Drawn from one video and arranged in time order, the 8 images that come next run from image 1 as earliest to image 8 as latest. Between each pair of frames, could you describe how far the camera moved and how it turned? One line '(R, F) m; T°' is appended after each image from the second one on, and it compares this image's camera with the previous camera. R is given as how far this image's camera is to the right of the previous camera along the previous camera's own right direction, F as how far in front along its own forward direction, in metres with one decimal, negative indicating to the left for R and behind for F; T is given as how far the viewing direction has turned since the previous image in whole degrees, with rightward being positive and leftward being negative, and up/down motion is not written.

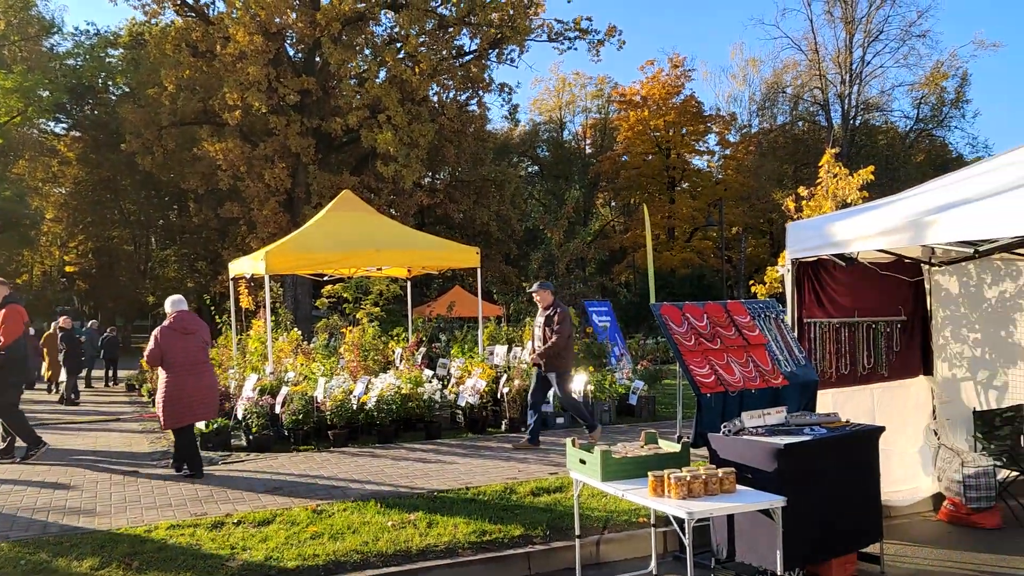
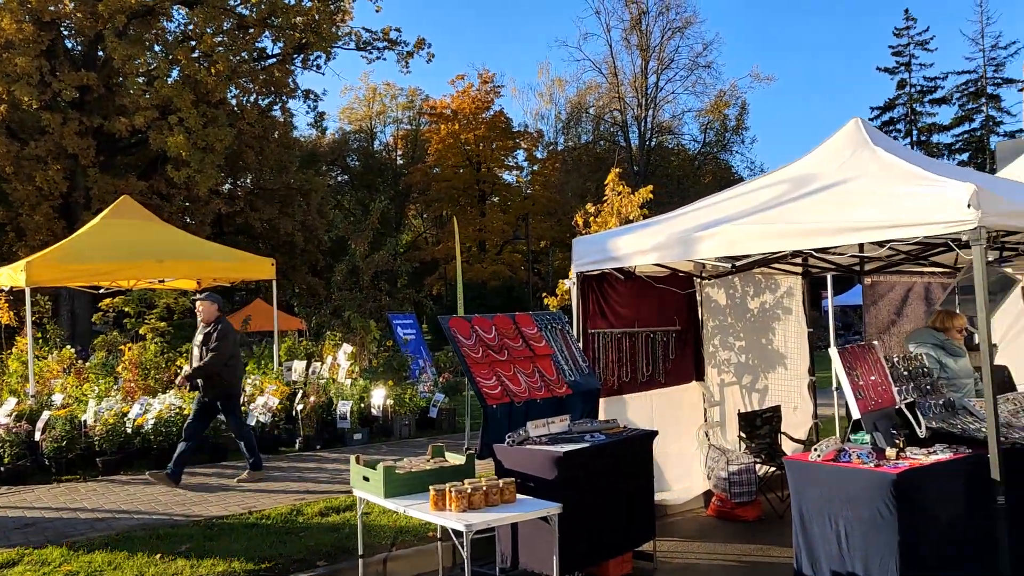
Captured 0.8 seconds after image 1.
(+0.2, 0.0) m; +13°
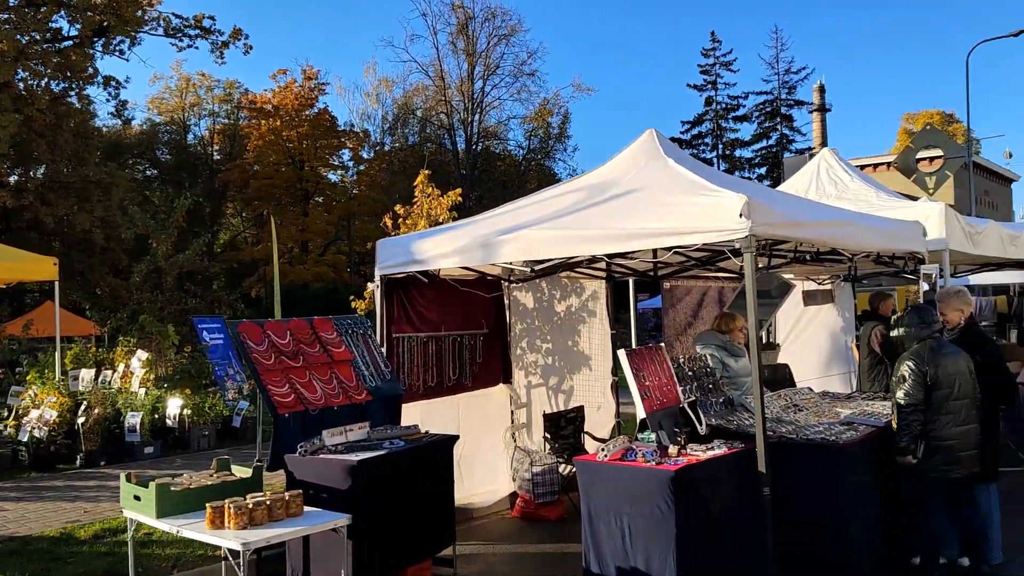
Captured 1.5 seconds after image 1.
(+0.2, +0.1) m; +11°
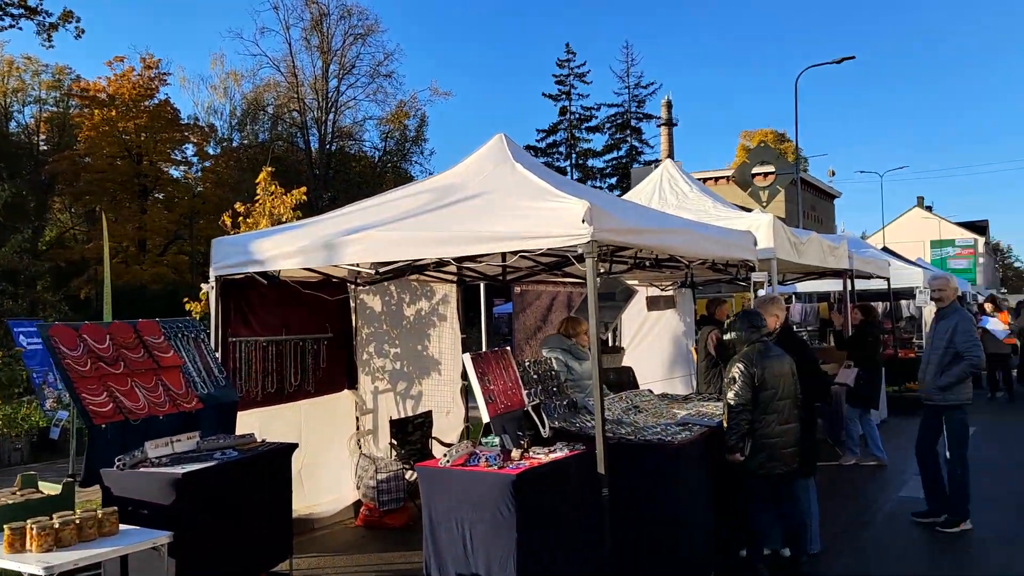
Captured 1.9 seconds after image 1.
(+0.1, +0.1) m; +10°
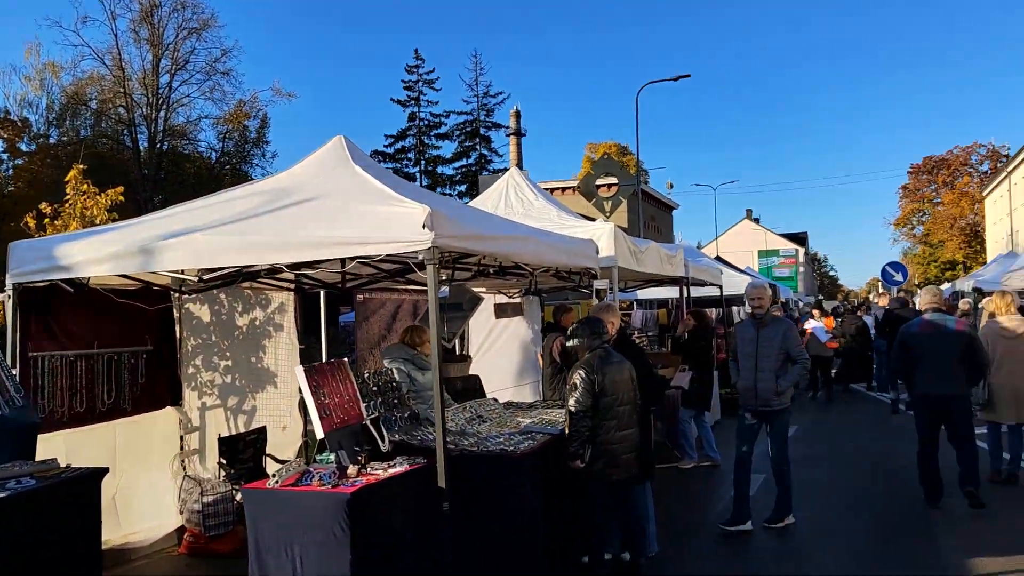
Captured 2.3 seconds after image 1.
(+0.1, +0.1) m; +10°
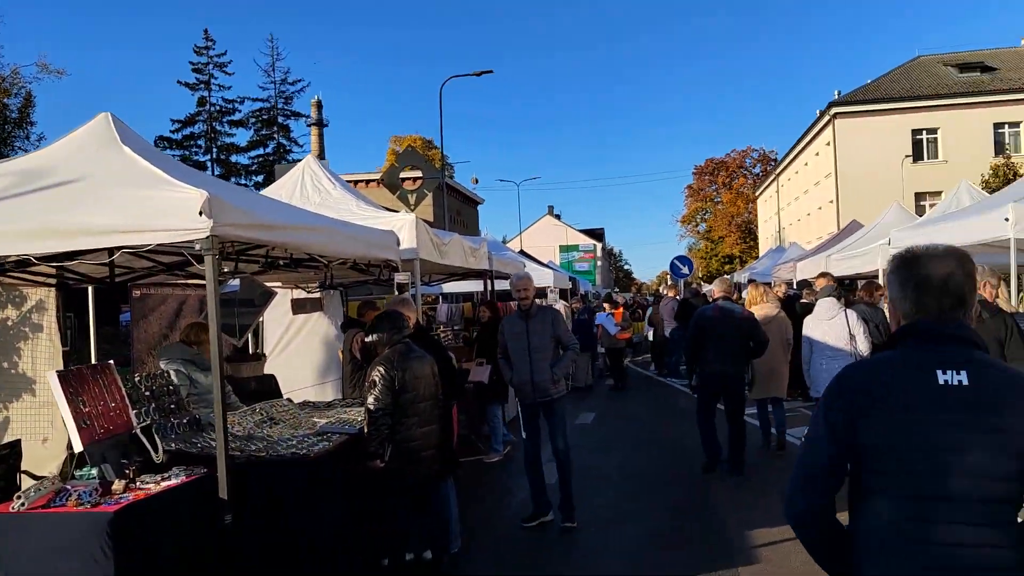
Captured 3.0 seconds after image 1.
(+0.1, +0.2) m; +13°
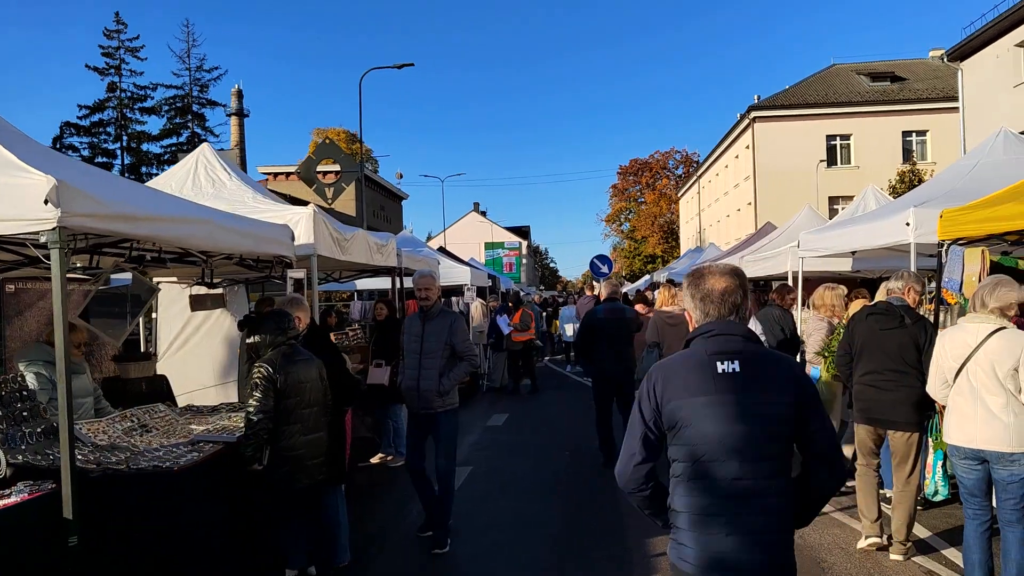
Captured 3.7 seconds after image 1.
(+0.2, +0.2) m; +5°
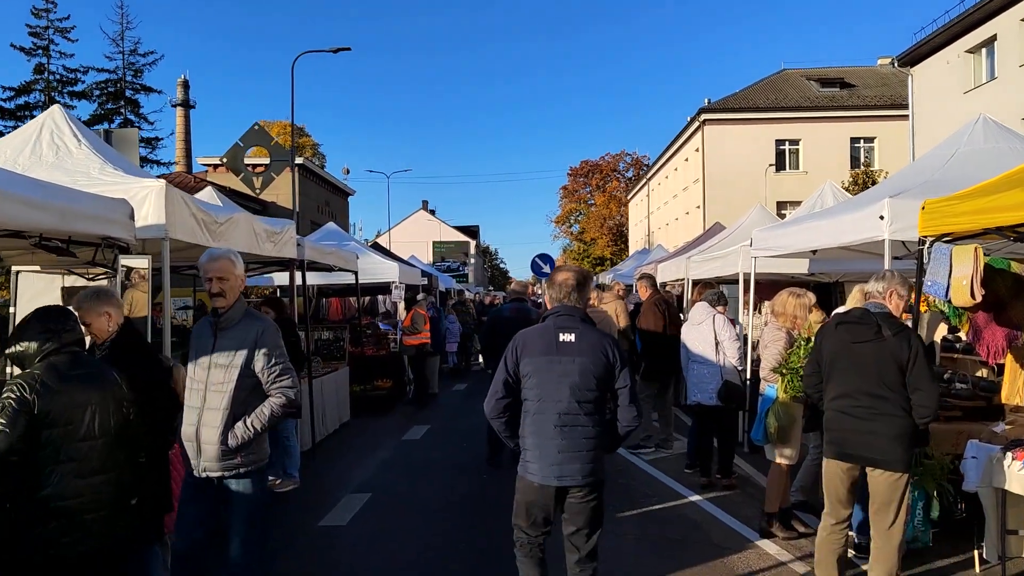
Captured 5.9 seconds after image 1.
(+0.3, +1.1) m; +3°
